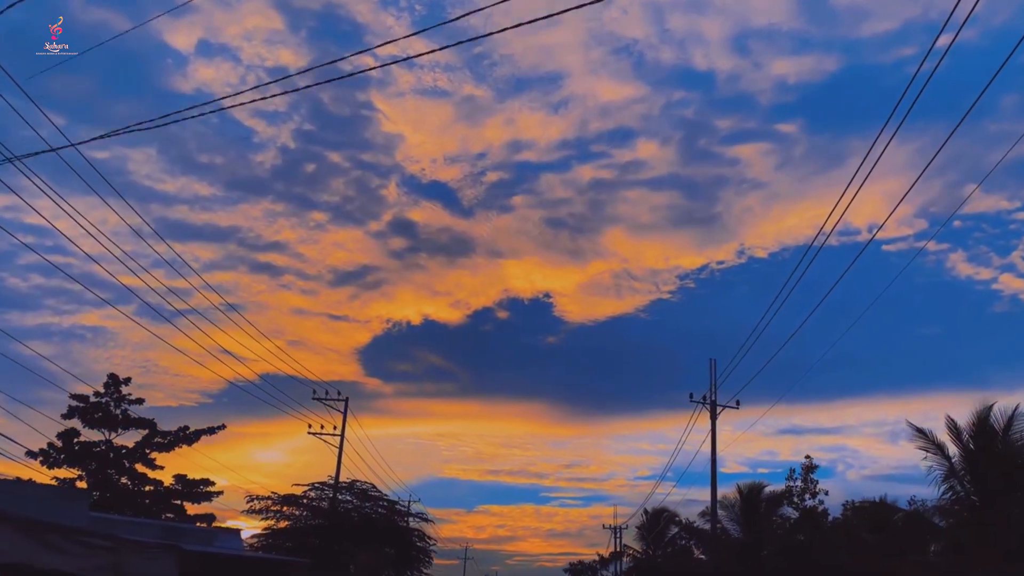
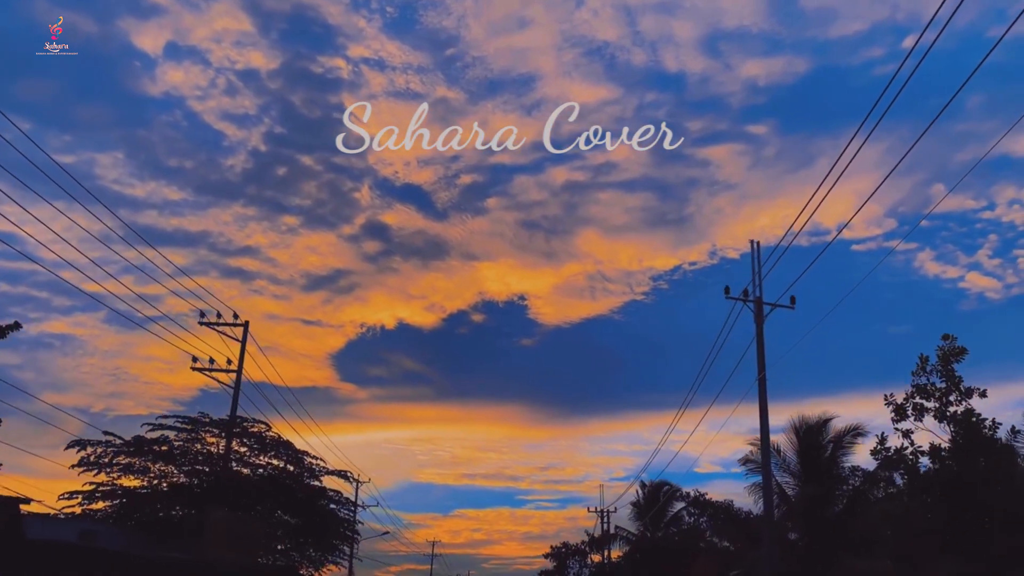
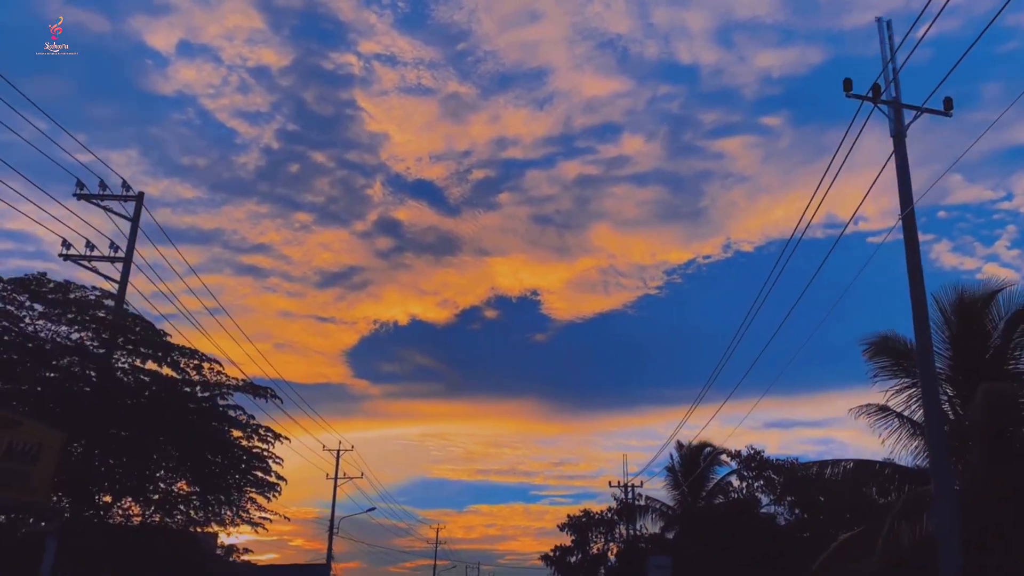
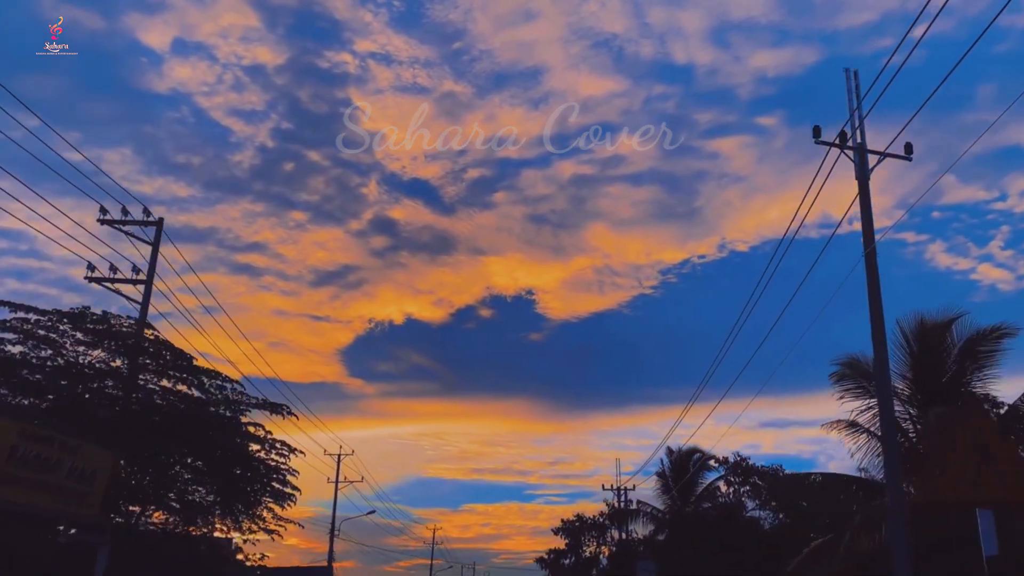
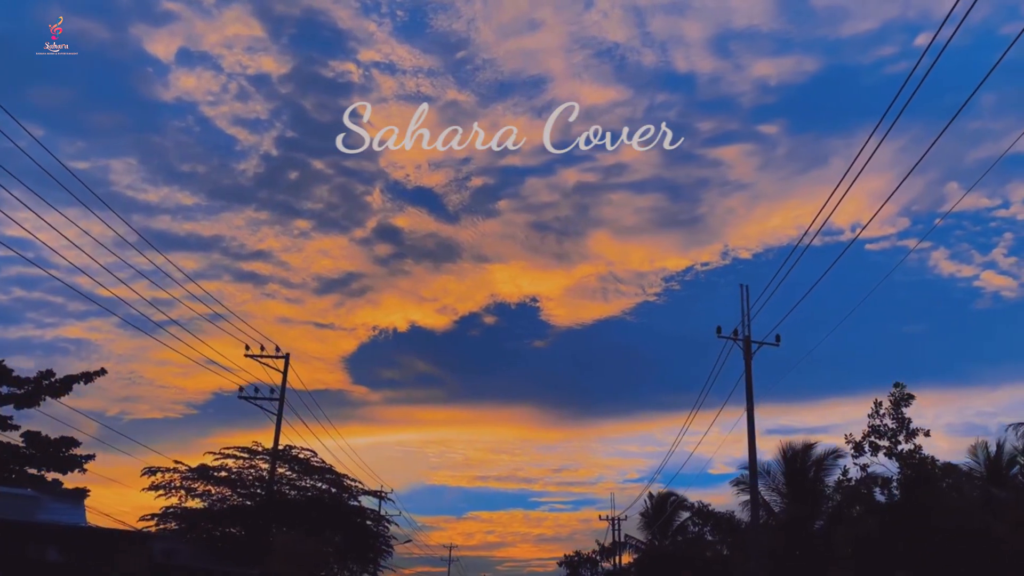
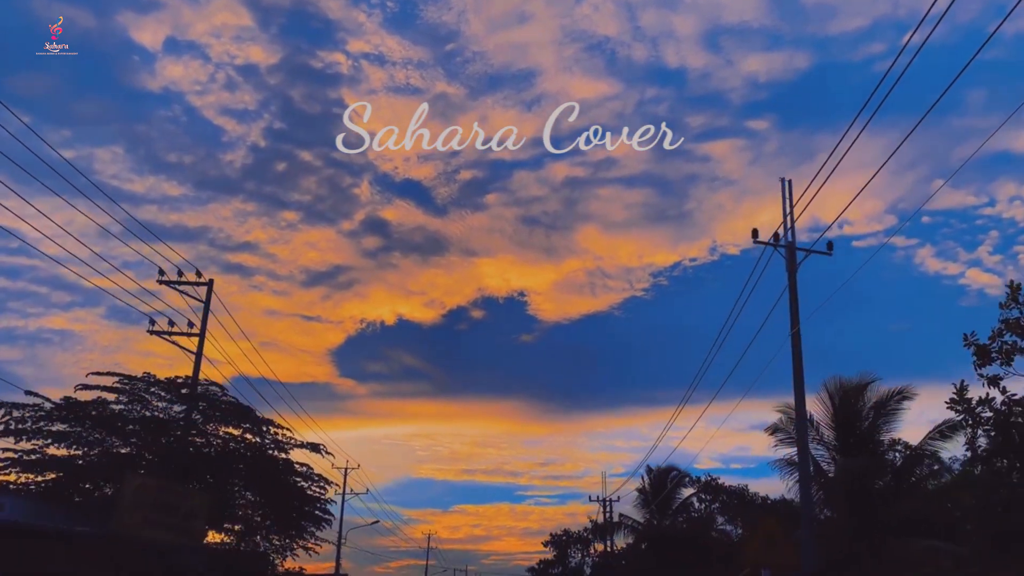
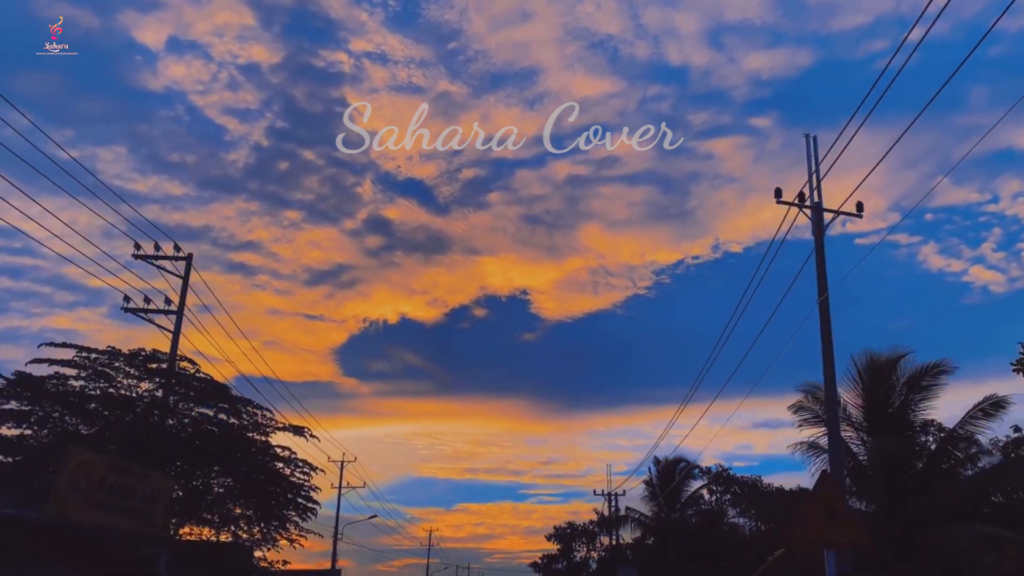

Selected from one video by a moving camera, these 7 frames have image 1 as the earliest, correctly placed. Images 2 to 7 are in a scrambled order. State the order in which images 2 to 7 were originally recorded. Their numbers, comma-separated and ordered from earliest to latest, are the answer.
5, 2, 6, 7, 4, 3
